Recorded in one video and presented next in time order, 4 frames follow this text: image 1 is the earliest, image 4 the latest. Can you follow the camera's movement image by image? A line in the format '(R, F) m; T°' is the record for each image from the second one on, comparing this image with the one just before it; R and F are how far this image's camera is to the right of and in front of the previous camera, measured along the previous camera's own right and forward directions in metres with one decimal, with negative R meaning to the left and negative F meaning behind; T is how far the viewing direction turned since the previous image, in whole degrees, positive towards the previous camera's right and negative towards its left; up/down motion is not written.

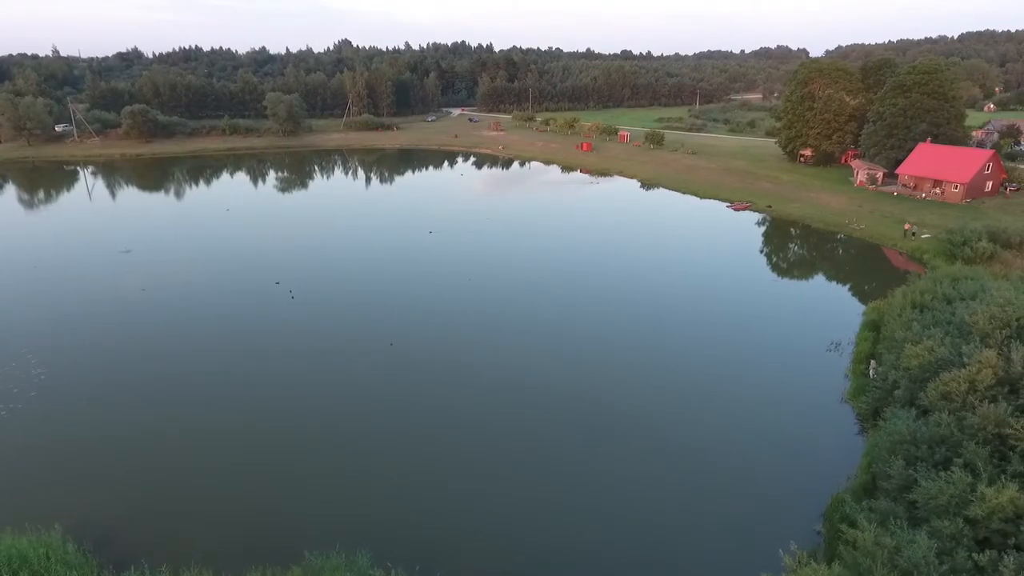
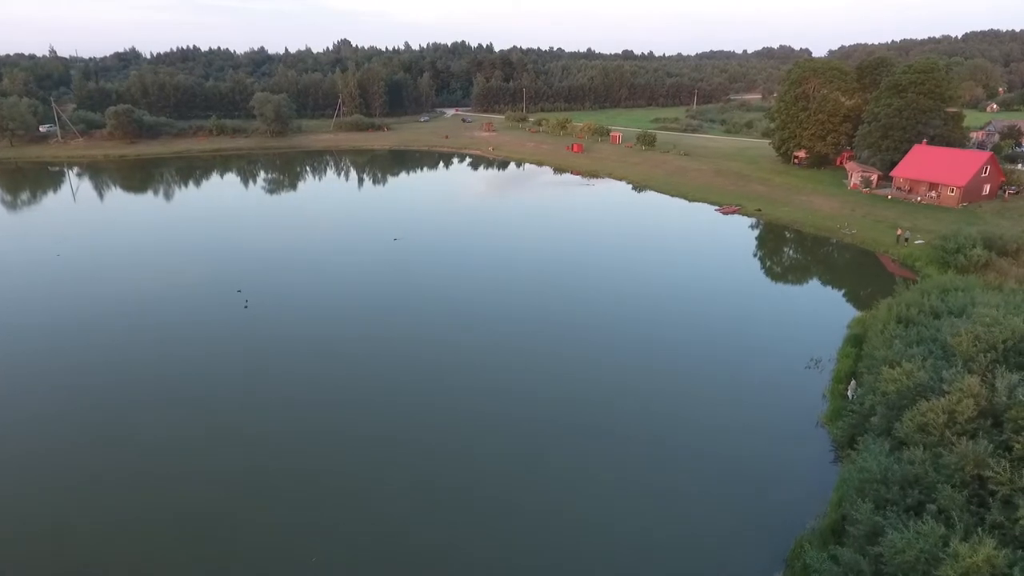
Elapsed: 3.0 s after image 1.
(+1.1, +1.0) m; 0°
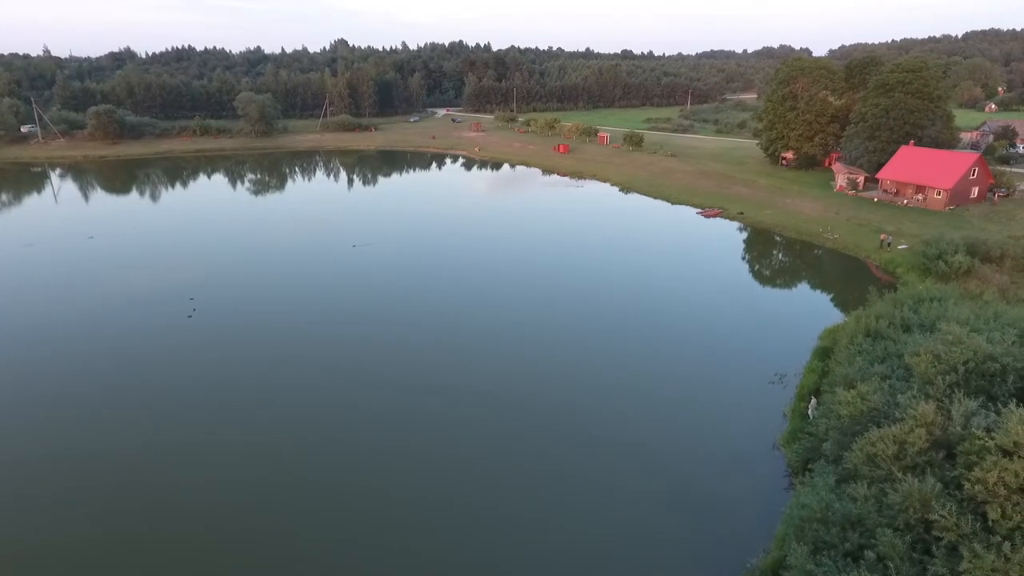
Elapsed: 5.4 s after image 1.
(+1.3, +0.8) m; 0°
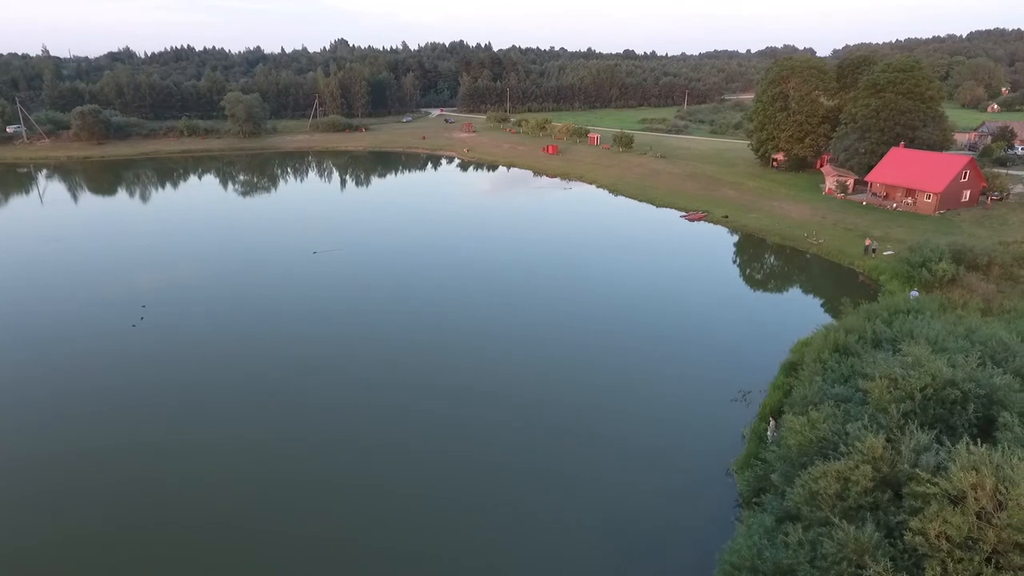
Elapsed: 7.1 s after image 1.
(+1.2, +0.8) m; 0°
